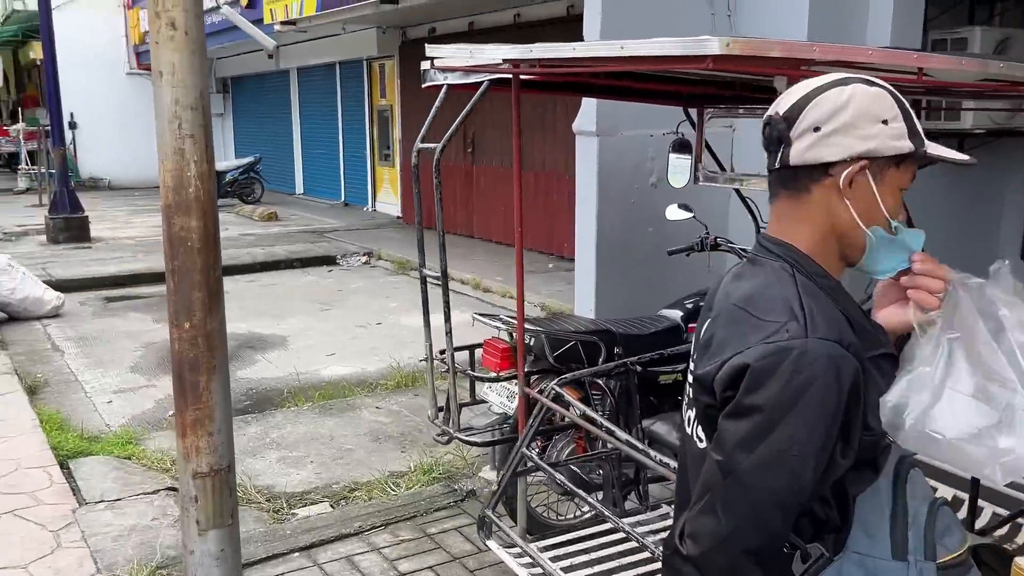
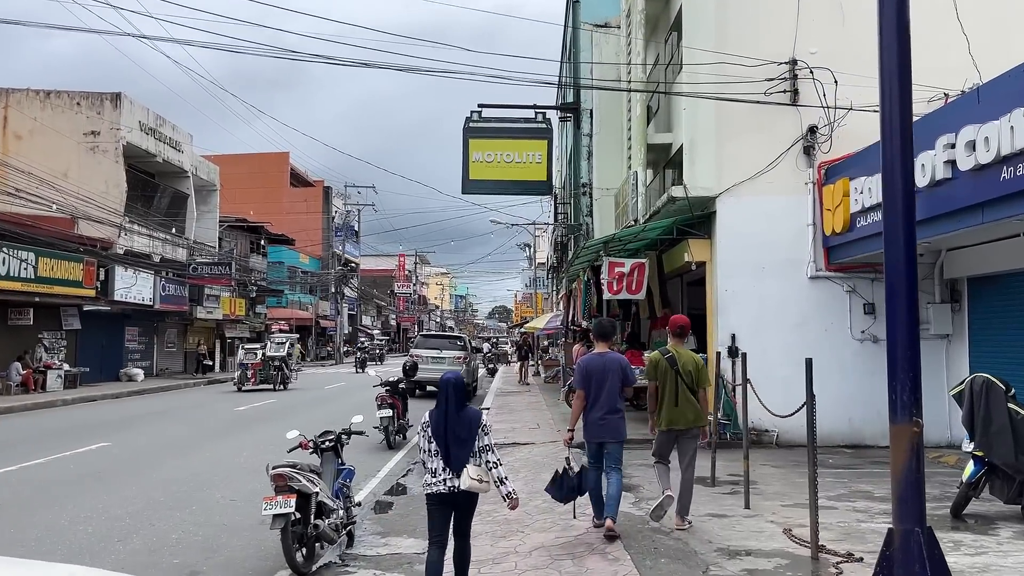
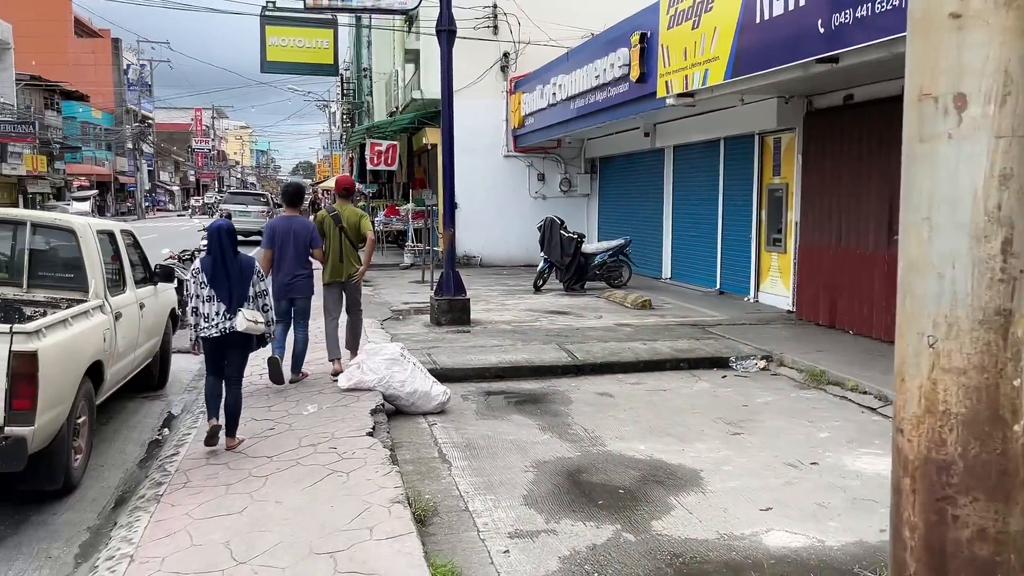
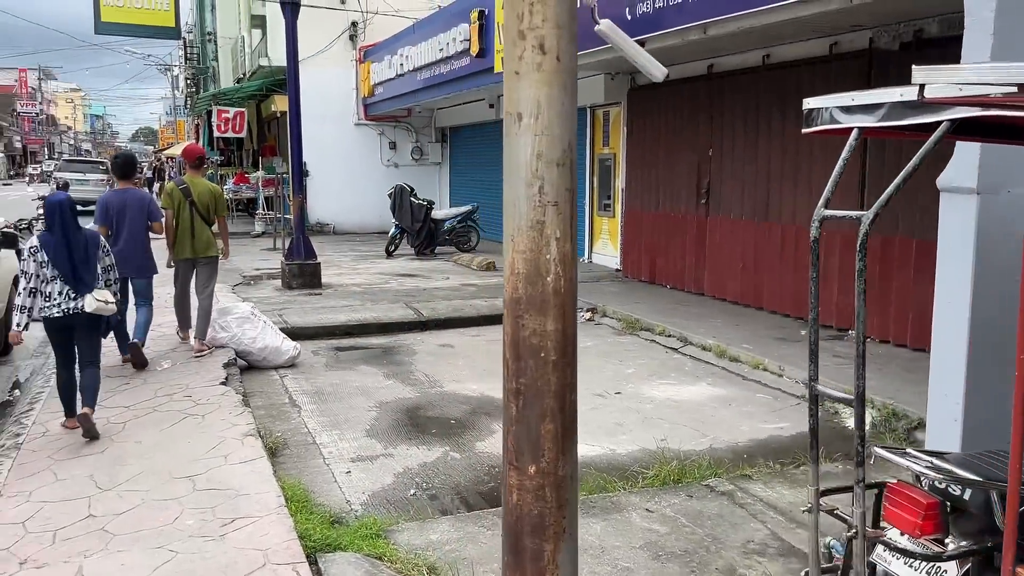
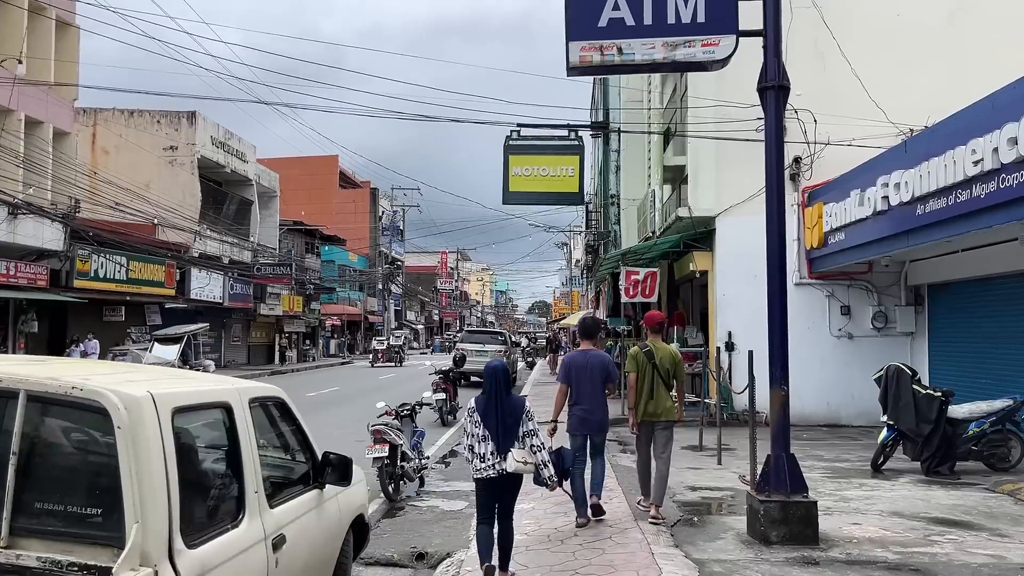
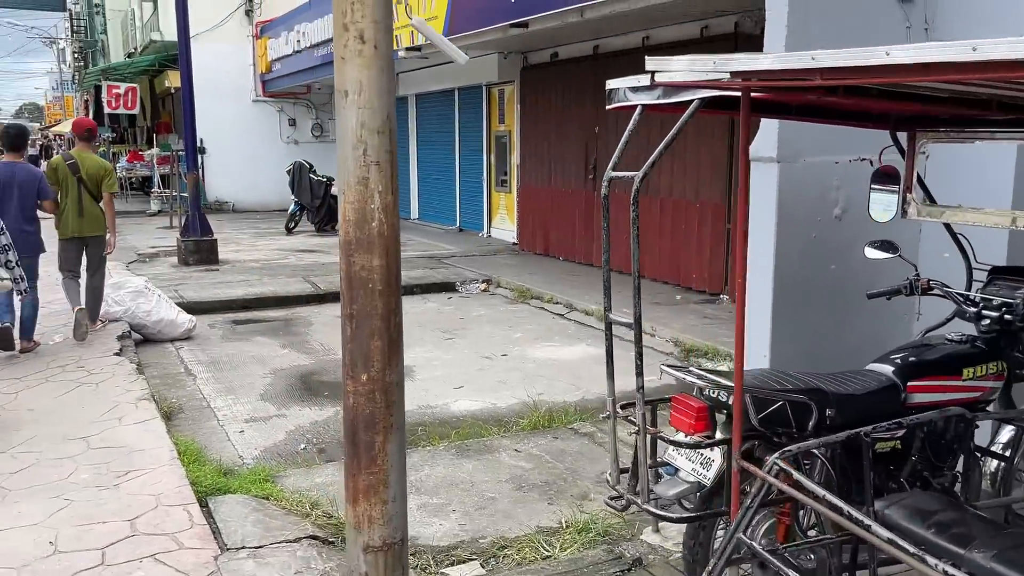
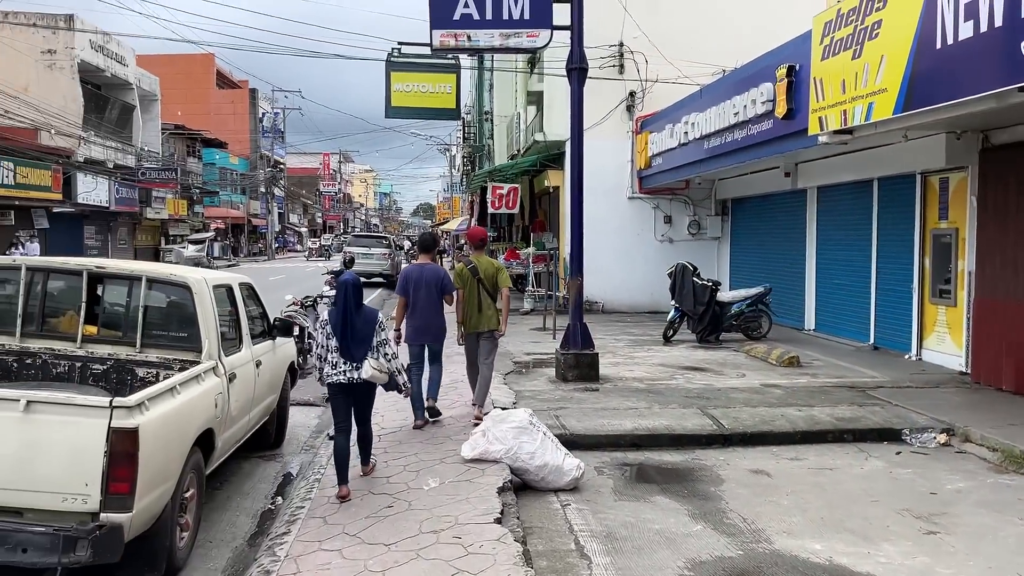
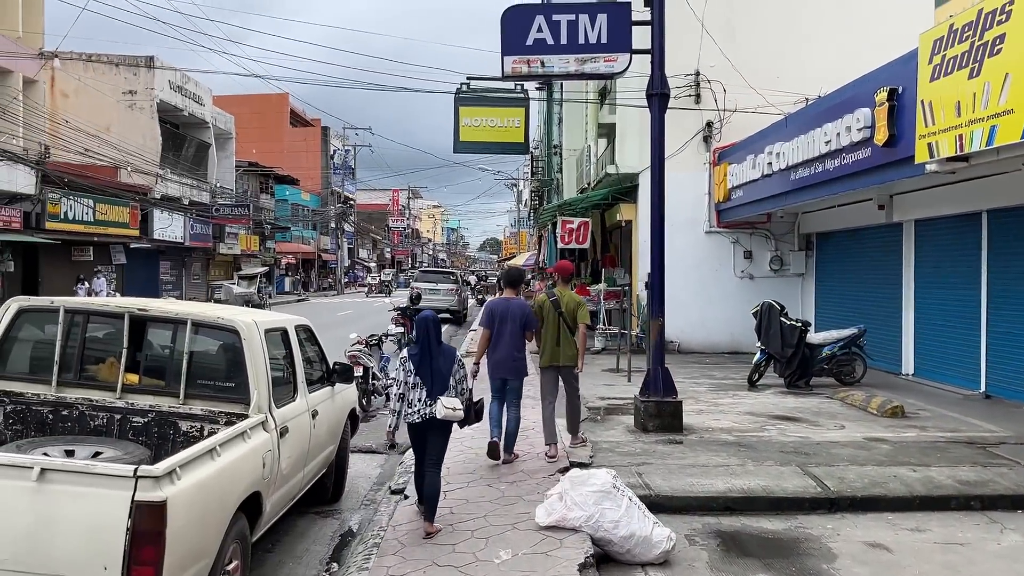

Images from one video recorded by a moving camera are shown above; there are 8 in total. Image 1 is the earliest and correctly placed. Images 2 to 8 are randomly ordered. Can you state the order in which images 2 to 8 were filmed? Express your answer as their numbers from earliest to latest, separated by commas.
6, 4, 3, 7, 8, 5, 2
